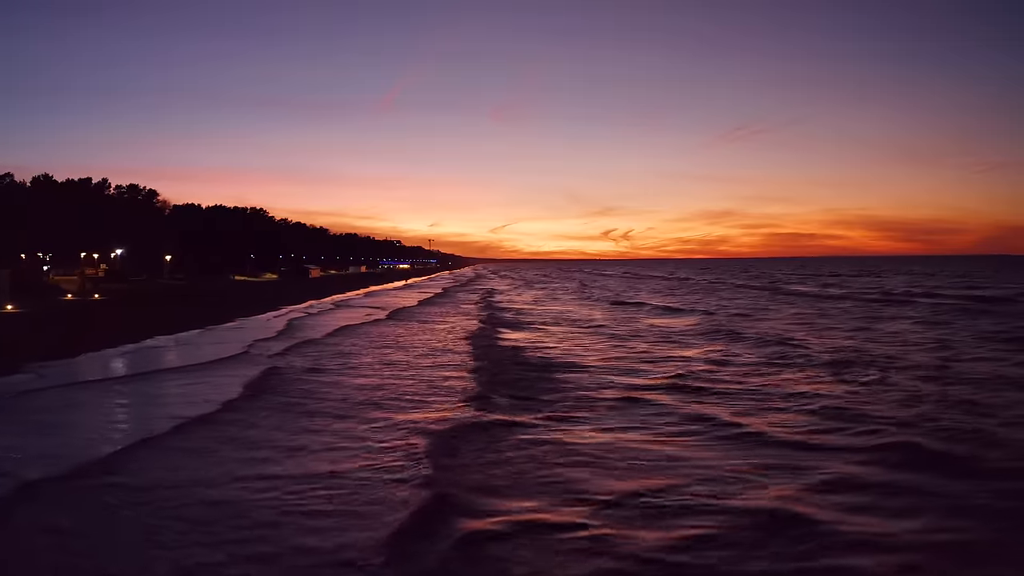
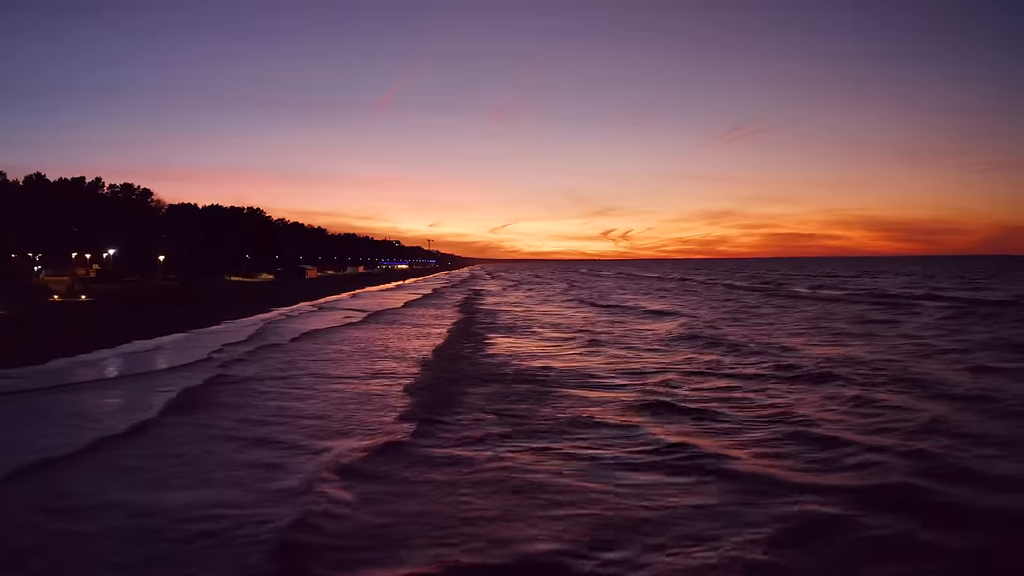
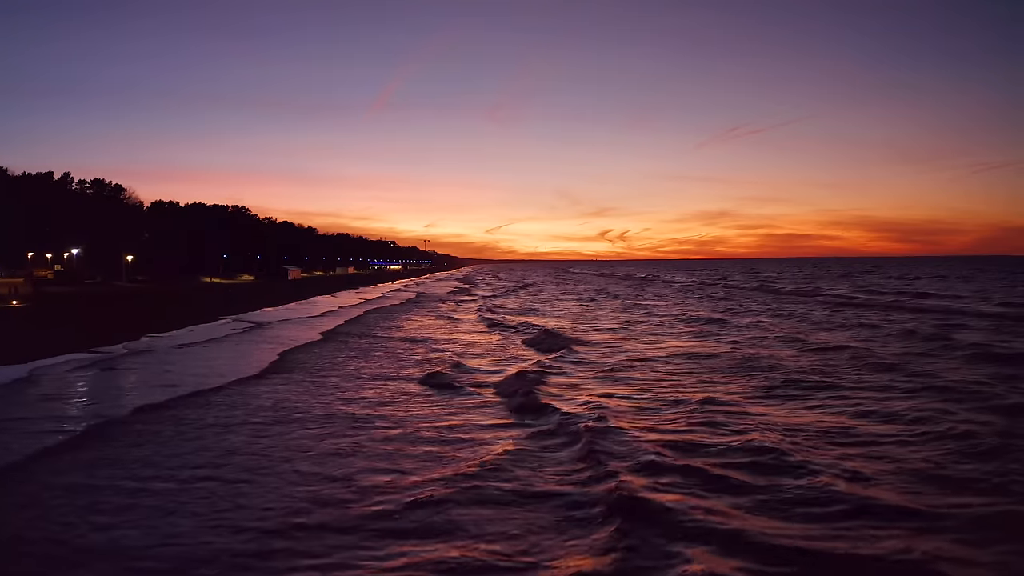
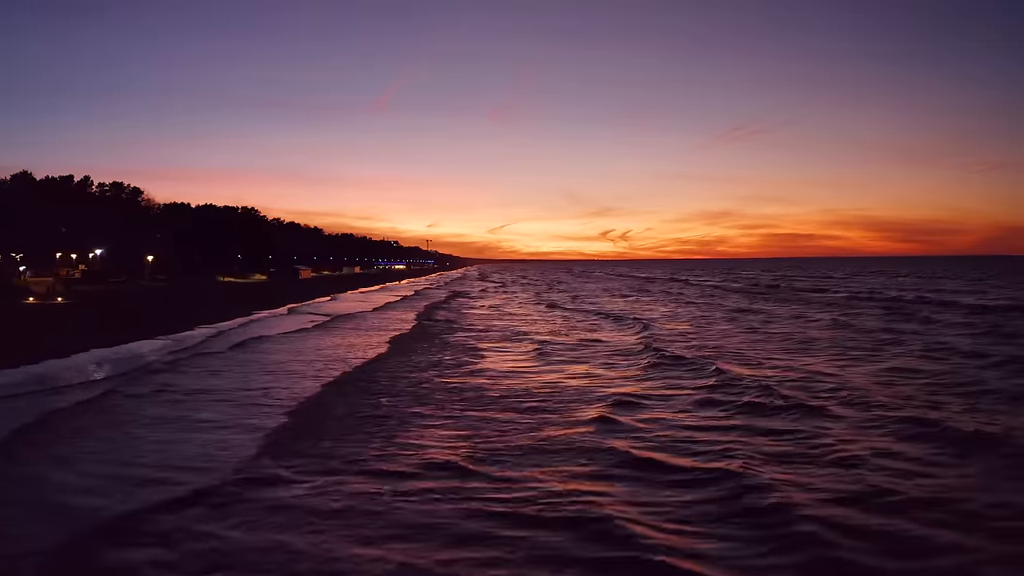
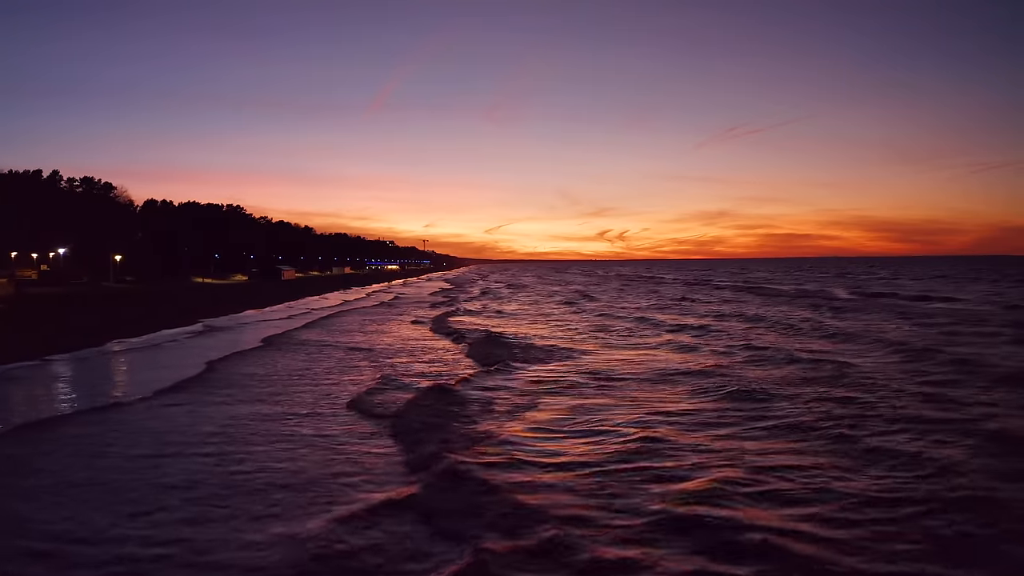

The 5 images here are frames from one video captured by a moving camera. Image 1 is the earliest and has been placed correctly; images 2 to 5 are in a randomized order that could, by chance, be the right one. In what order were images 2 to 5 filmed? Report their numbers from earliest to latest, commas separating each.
2, 4, 3, 5
